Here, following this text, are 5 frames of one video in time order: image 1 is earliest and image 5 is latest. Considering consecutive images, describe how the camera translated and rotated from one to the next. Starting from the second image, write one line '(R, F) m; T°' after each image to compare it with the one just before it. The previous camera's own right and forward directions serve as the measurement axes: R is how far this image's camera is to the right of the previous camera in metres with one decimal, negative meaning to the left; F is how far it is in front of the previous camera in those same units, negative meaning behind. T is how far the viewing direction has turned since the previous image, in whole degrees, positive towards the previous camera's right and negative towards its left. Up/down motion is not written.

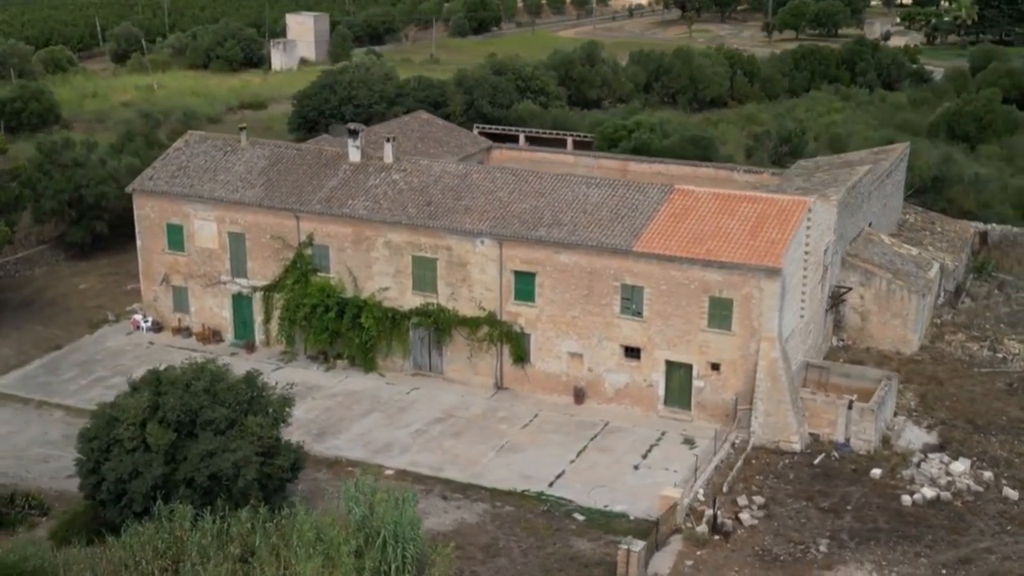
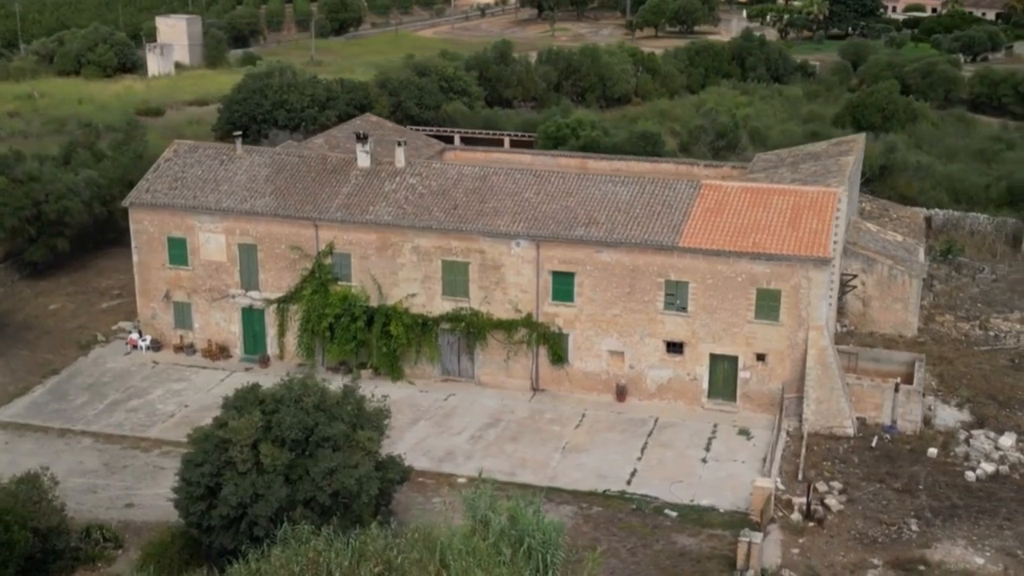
(-4.7, +0.5) m; +8°
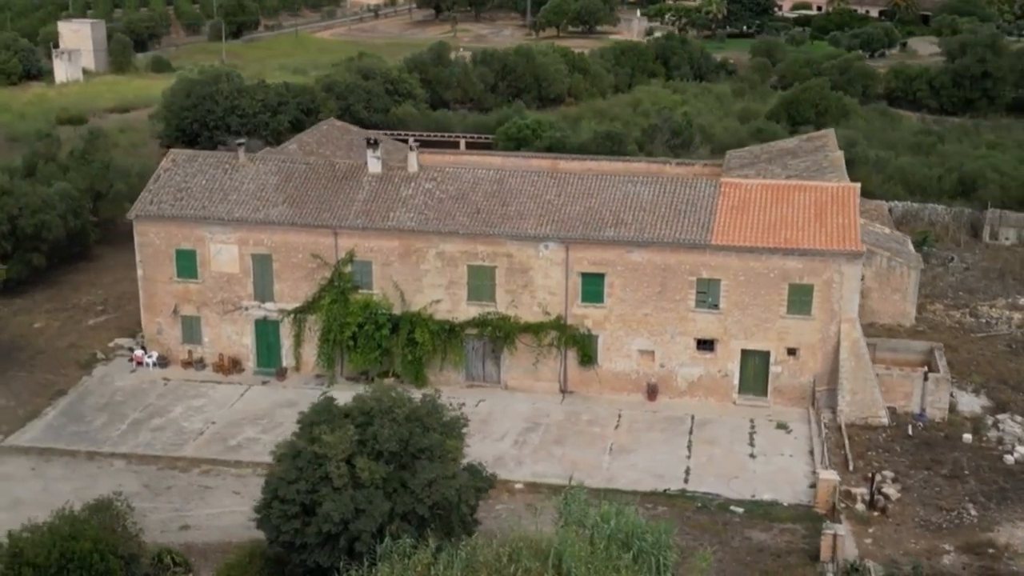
(-3.4, +0.3) m; +6°
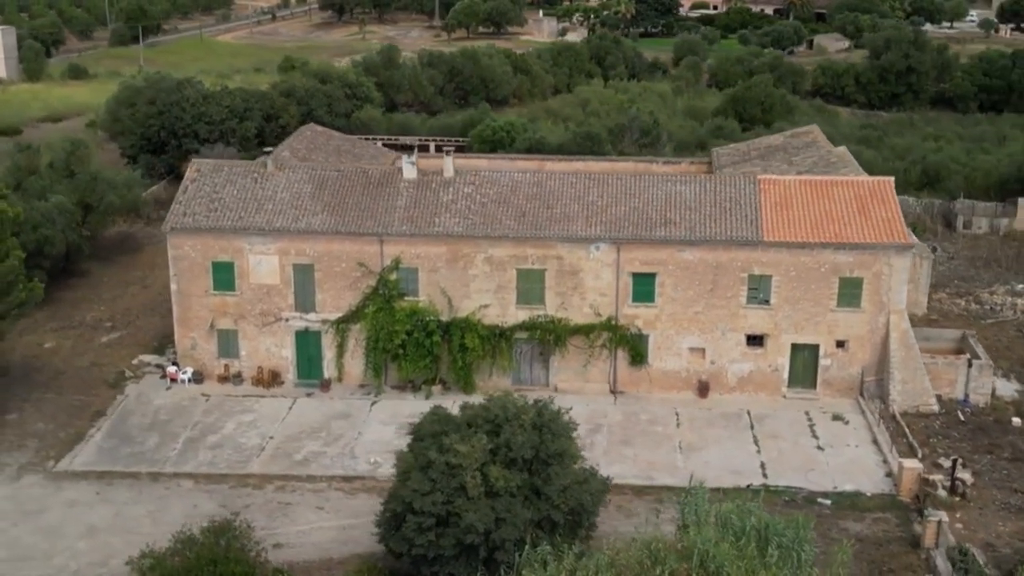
(-3.9, +0.3) m; +5°
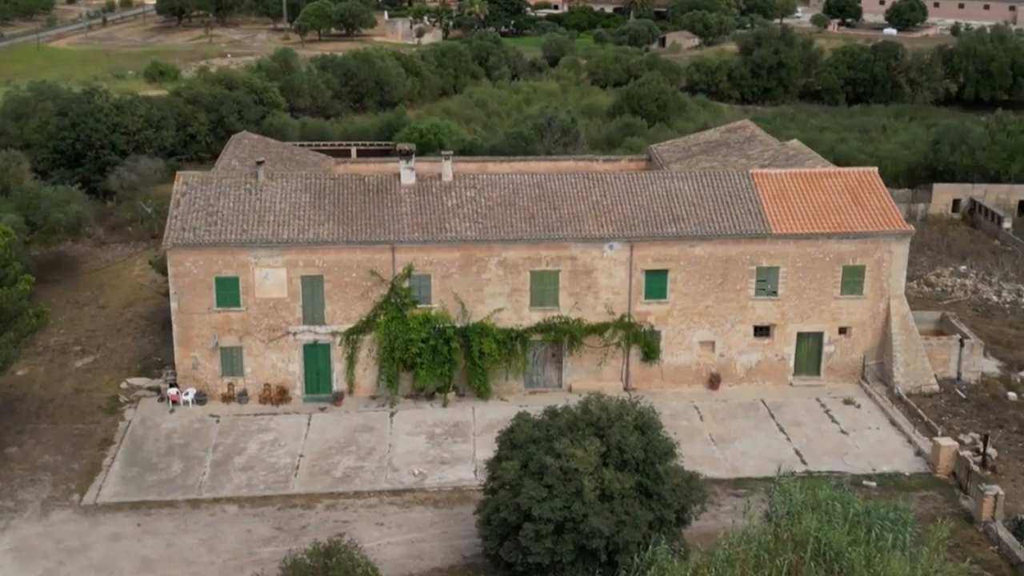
(-4.3, +0.4) m; +8°
